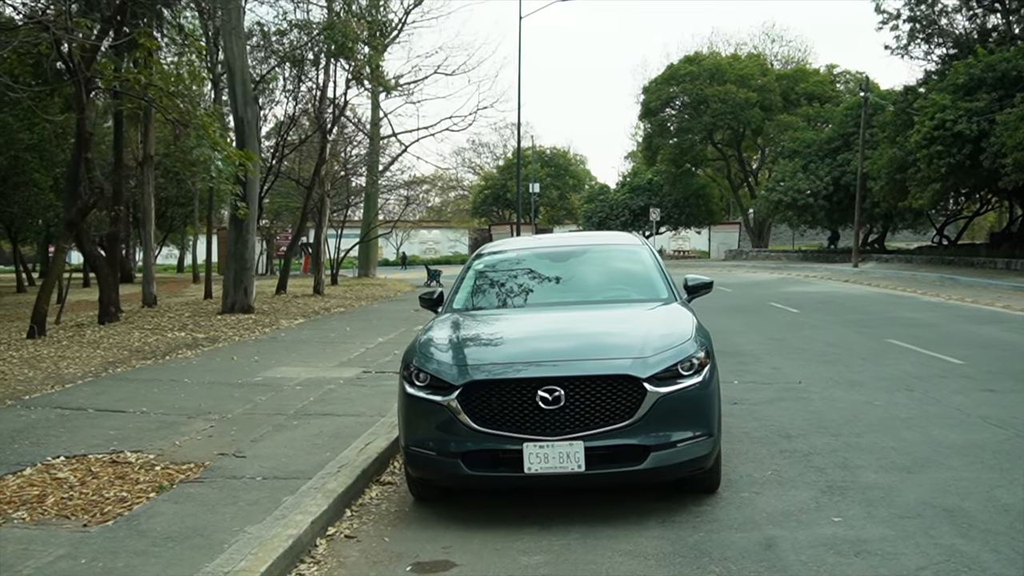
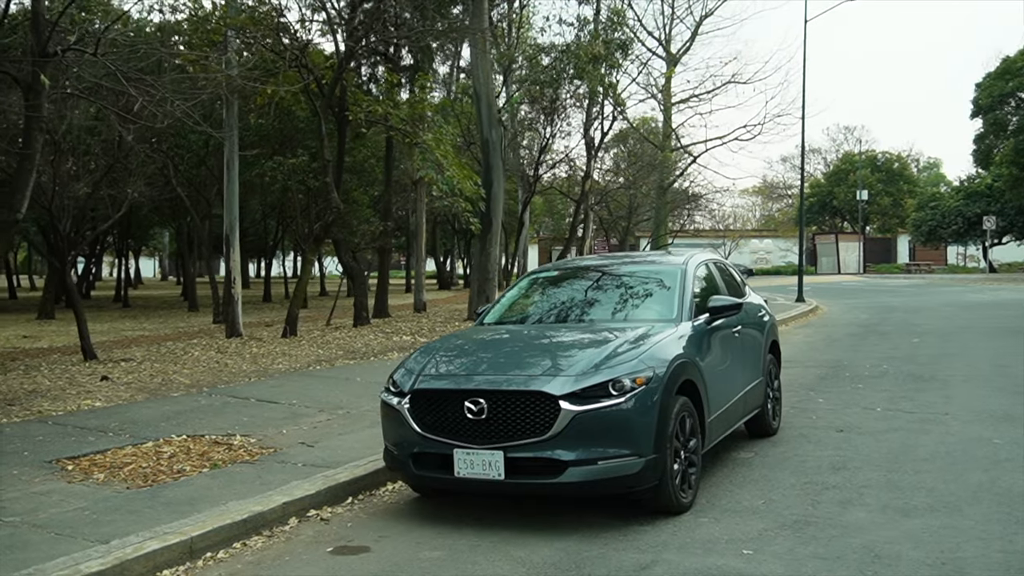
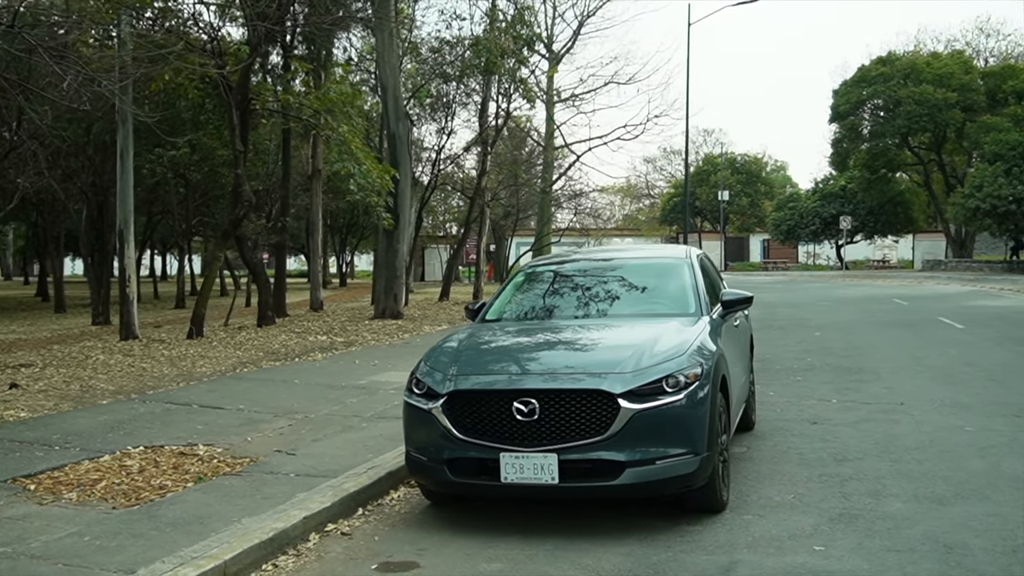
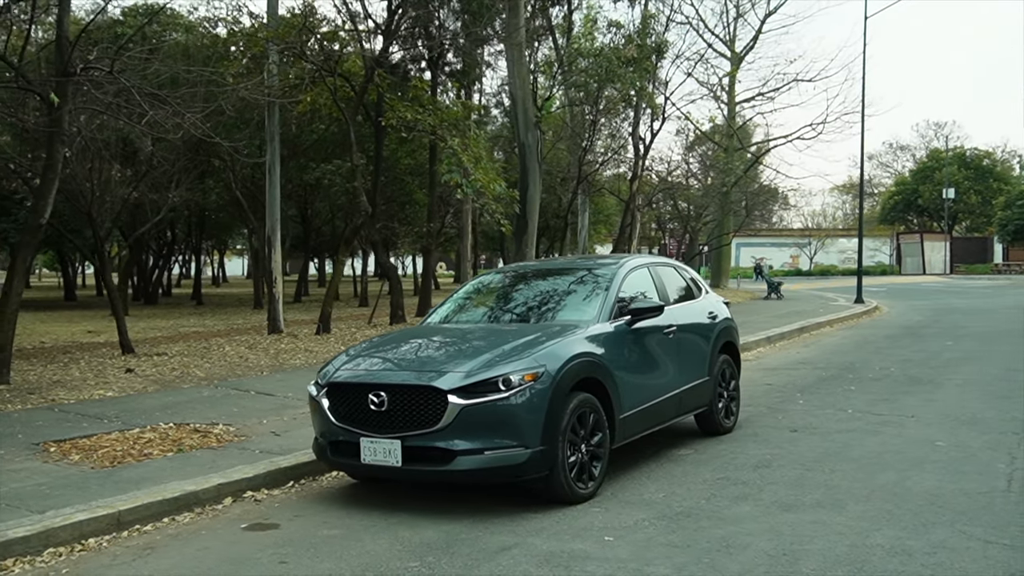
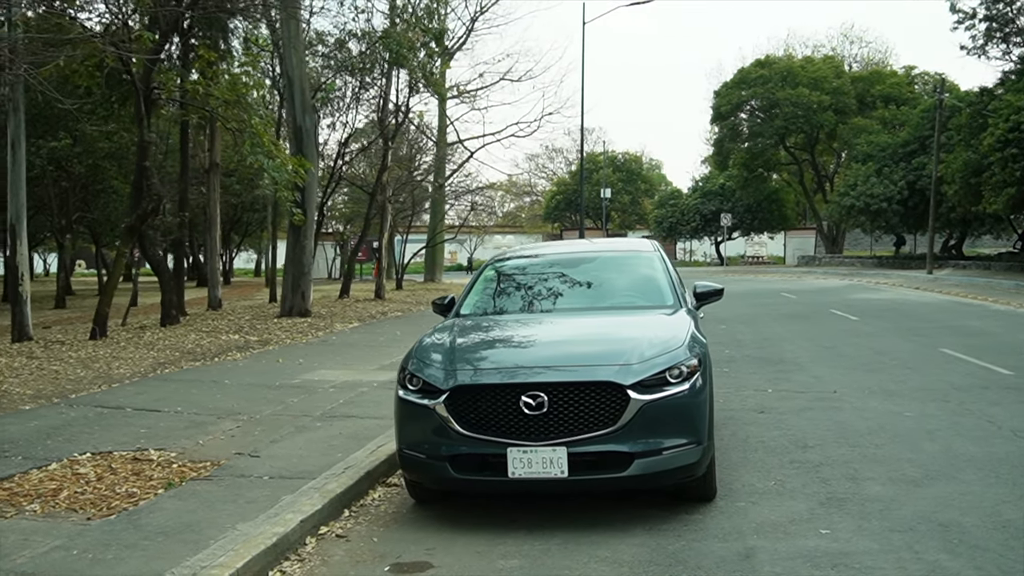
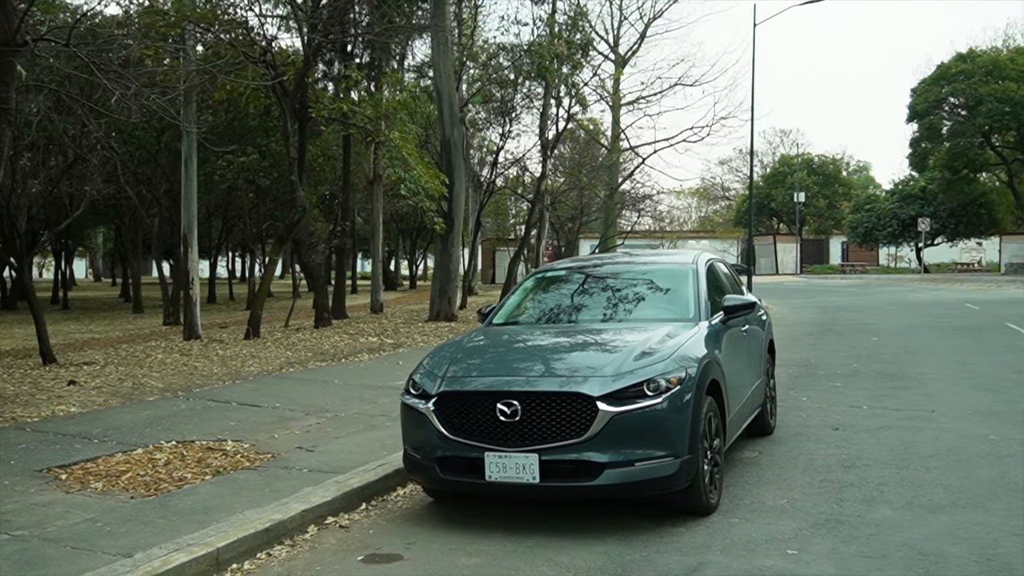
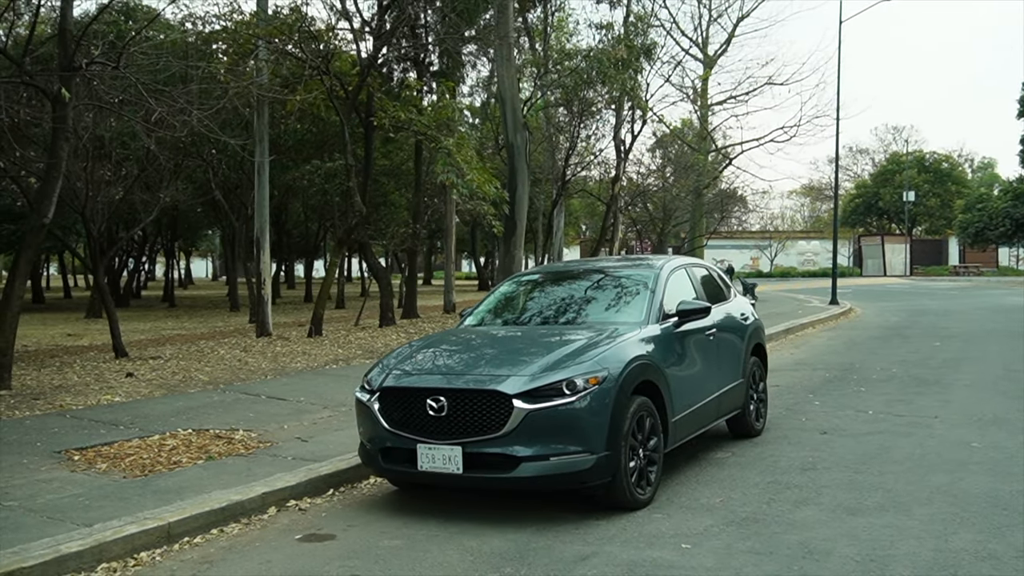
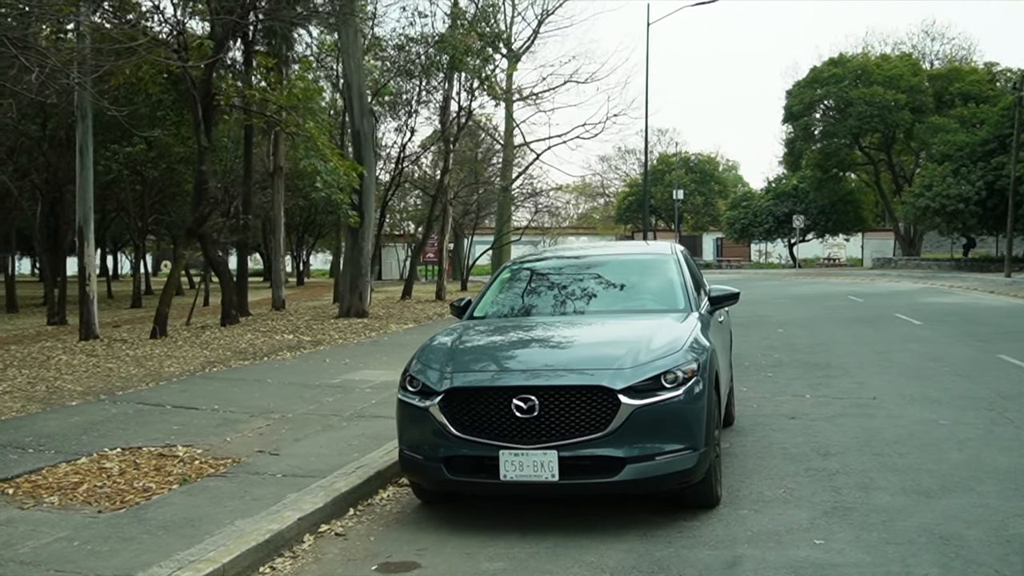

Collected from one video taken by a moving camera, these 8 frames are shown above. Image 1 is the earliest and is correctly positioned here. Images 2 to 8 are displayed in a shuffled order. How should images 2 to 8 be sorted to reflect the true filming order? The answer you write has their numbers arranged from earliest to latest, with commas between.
5, 8, 3, 6, 2, 7, 4
